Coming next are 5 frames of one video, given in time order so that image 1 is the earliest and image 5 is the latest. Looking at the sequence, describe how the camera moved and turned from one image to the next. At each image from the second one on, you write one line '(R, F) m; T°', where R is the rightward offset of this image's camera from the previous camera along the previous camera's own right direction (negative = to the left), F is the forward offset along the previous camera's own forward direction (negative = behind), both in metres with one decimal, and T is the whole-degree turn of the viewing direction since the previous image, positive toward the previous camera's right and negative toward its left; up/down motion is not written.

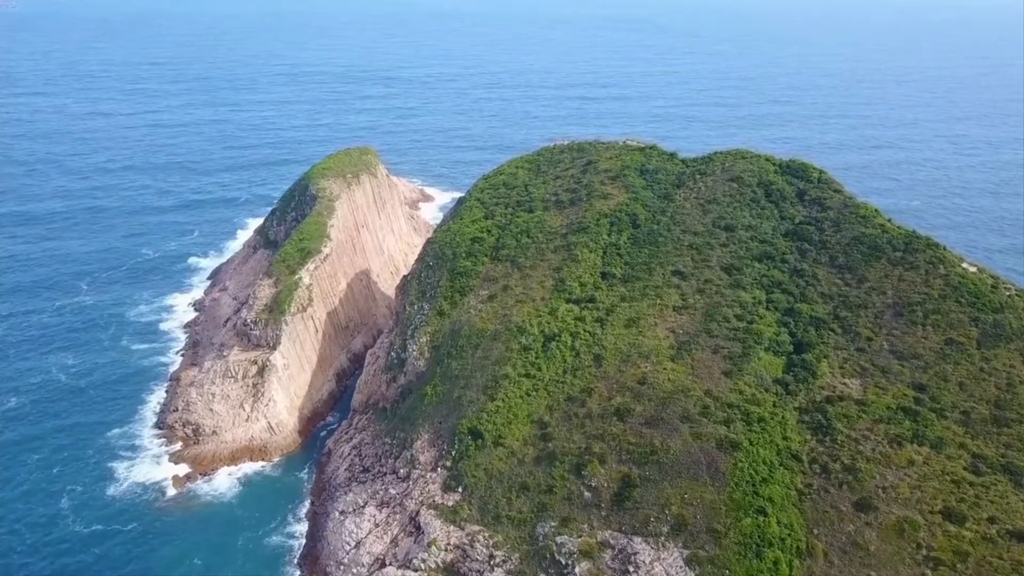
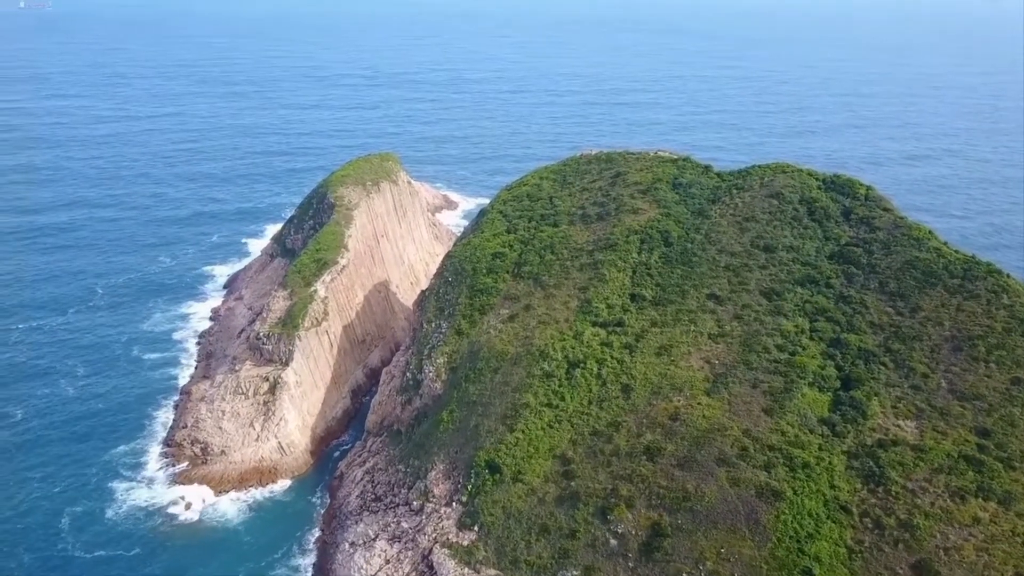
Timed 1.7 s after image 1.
(+0.1, +2.4) m; -2°
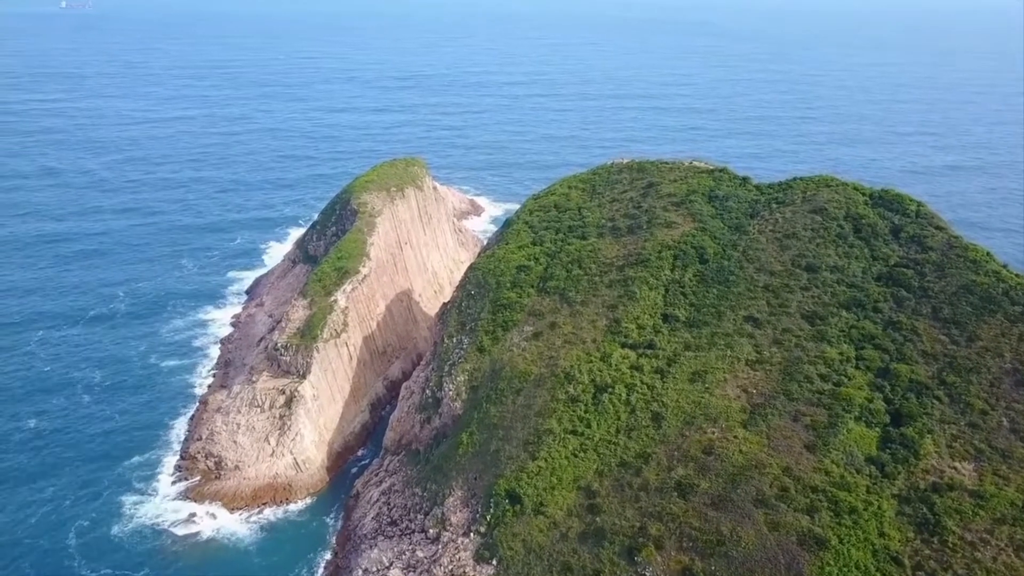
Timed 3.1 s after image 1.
(+0.1, +1.8) m; -2°
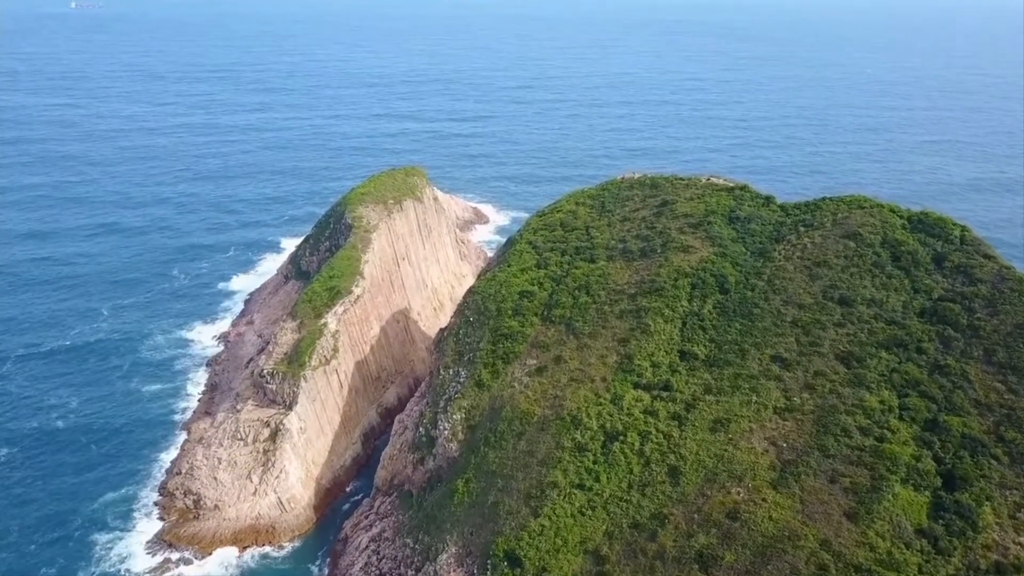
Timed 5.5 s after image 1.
(+0.2, +3.3) m; -1°
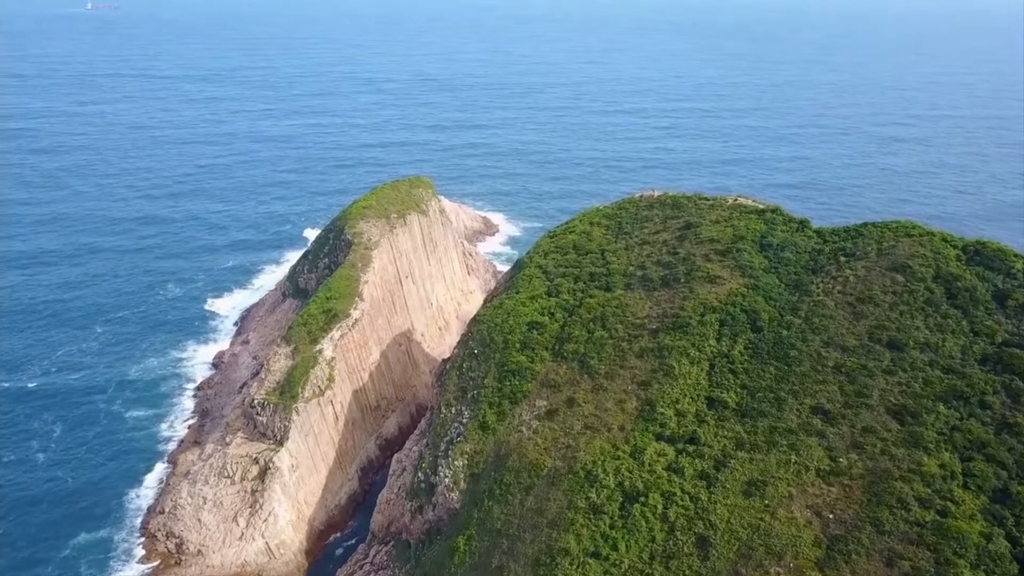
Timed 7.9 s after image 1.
(+0.1, +3.3) m; -1°
